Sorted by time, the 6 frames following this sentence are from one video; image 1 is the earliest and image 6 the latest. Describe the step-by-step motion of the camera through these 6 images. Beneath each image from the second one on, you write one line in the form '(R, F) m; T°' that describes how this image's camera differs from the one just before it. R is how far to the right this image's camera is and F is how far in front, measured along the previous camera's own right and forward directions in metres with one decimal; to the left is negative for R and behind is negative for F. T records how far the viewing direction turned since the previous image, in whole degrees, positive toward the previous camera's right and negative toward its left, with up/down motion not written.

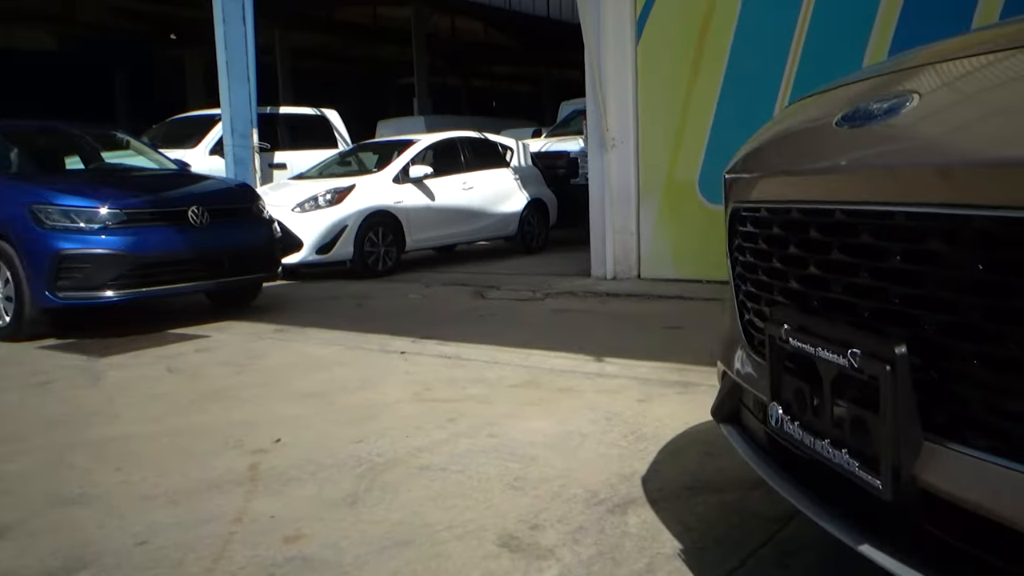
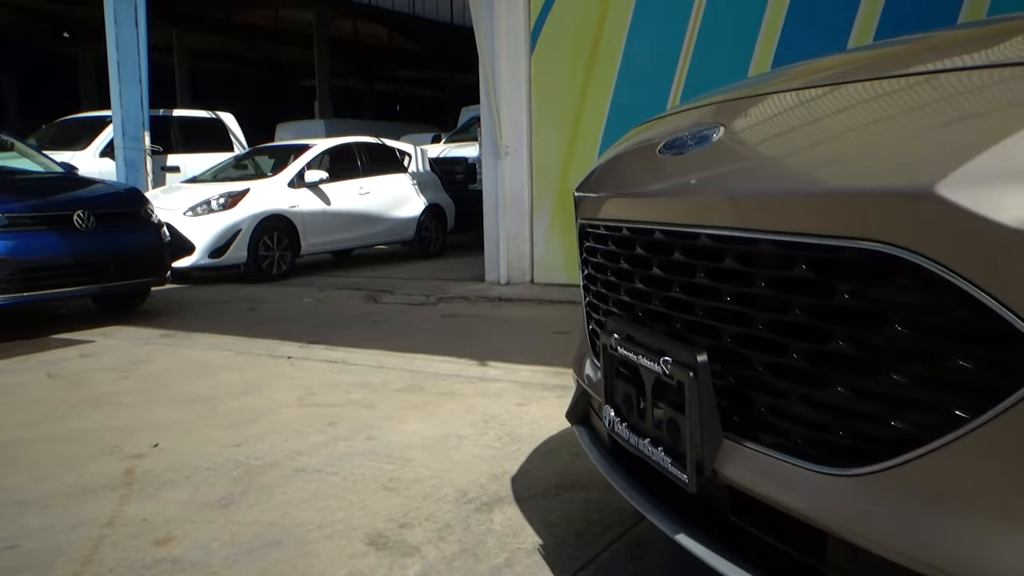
(+0.1, -0.1) m; +6°
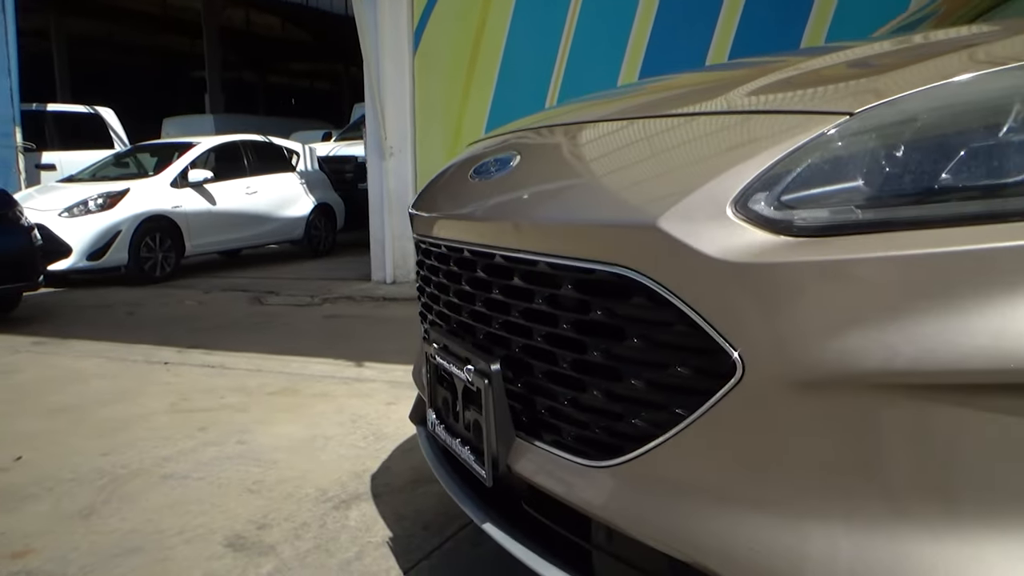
(+0.1, -0.1) m; +6°
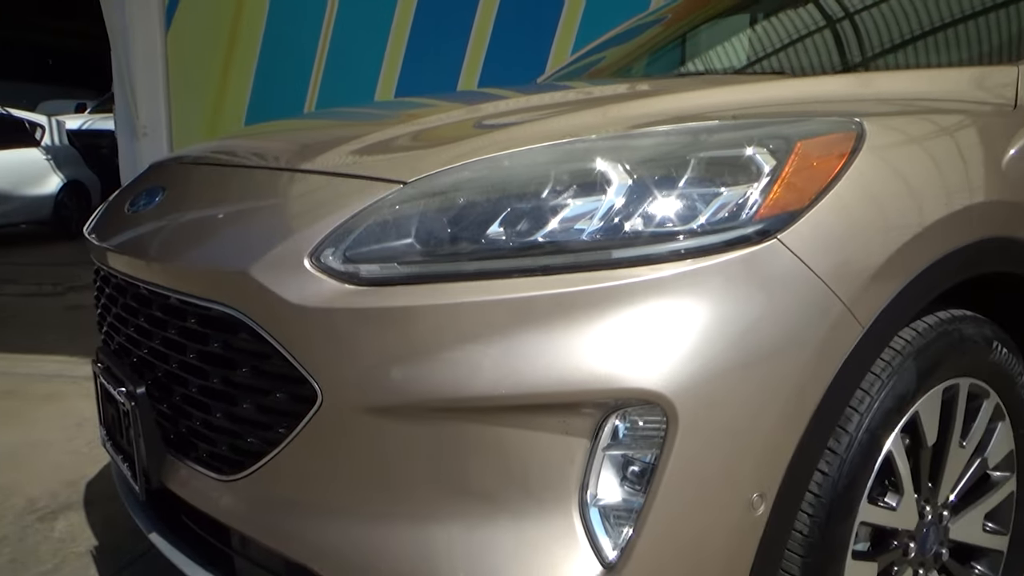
(+0.2, -0.2) m; +12°
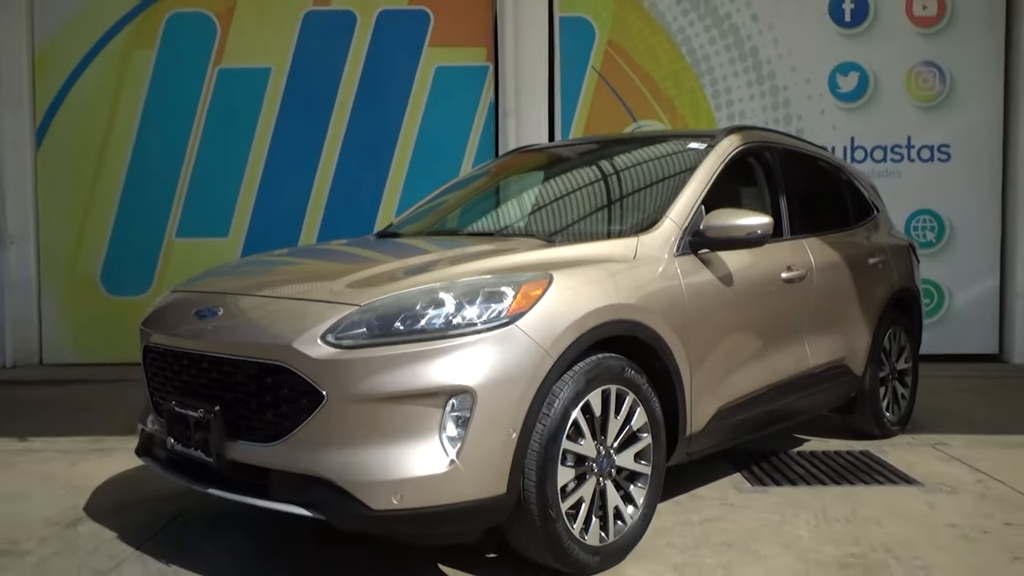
(-0.2, -1.8) m; +11°
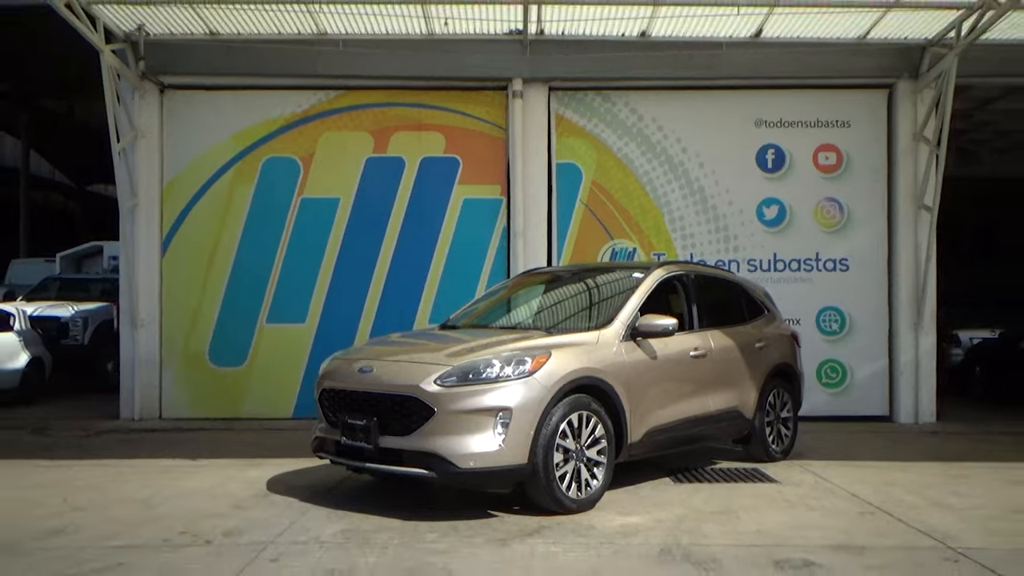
(-0.2, -3.0) m; 0°
